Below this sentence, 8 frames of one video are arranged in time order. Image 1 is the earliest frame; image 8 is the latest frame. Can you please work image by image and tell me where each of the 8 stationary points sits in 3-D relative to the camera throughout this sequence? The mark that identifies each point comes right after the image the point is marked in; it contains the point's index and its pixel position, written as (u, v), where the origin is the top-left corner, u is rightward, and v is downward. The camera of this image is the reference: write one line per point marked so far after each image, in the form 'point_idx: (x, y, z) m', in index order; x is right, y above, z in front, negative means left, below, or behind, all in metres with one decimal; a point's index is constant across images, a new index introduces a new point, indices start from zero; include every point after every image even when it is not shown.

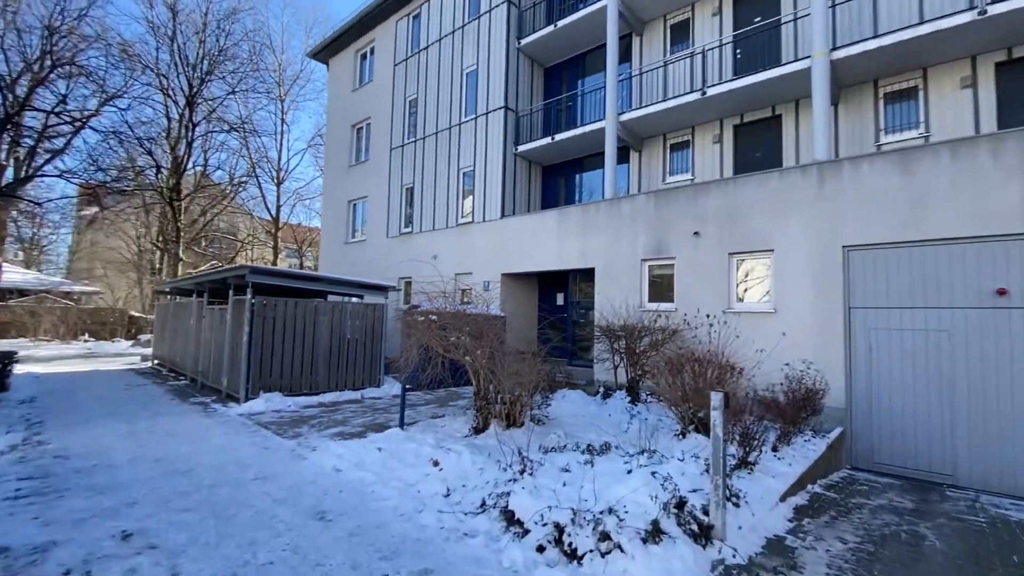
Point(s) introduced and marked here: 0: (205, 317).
0: (-7.5, -0.7, +11.6) m
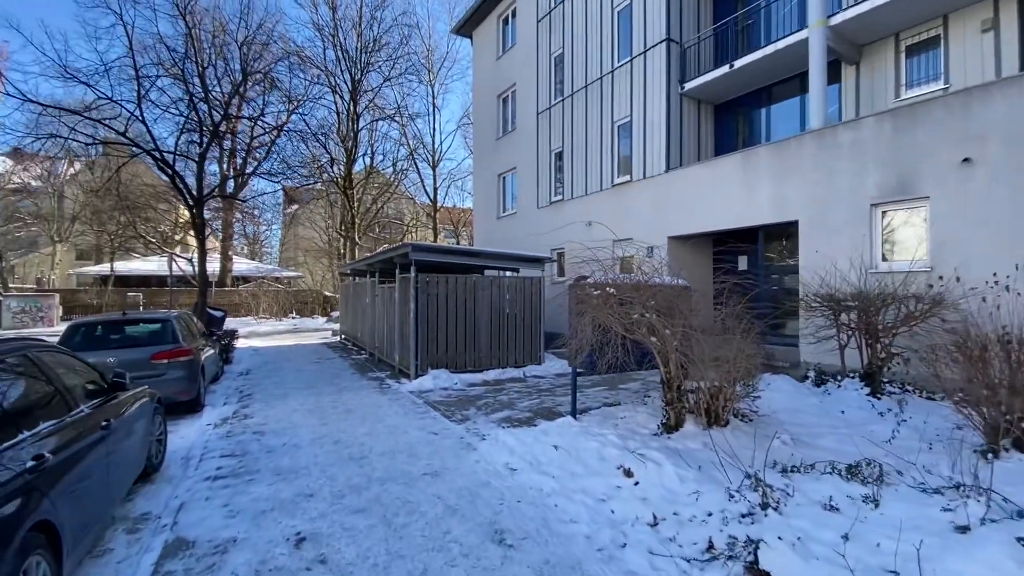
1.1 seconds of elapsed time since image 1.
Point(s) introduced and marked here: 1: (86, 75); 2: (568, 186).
0: (-3.5, -0.2, +12.2) m
1: (-9.9, +4.9, +11.0) m
2: (+1.8, +3.3, +15.5) m
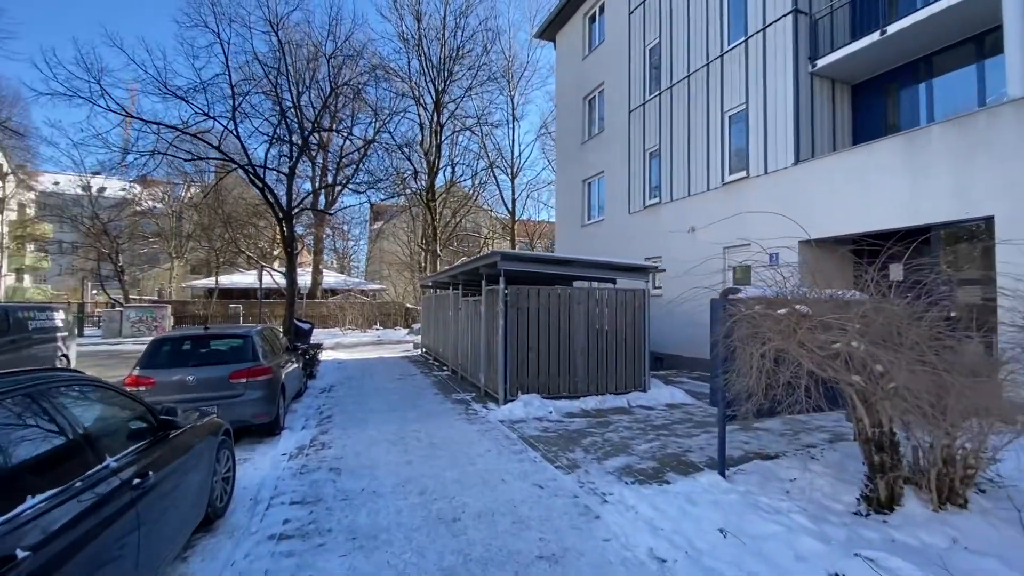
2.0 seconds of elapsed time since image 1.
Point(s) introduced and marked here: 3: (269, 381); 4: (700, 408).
0: (-1.2, -0.5, +11.4) m
1: (-7.7, +4.6, +11.3) m
2: (+4.5, +2.9, +13.9) m
3: (-3.7, -1.4, +7.2) m
4: (+3.2, -2.1, +8.1) m
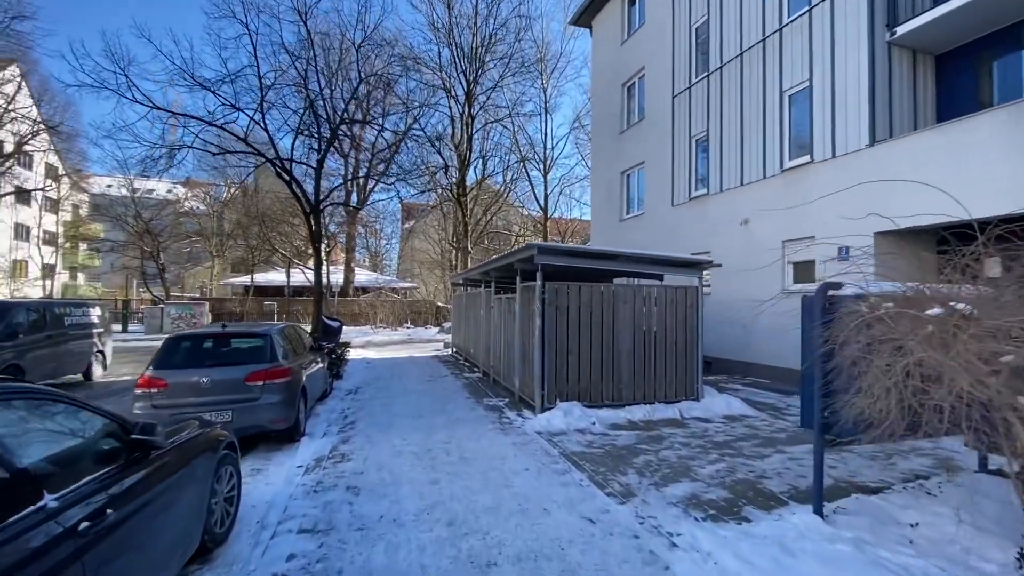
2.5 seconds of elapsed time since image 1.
0: (-0.4, -0.4, +10.7) m
1: (-6.9, +4.7, +11.0) m
2: (+5.5, +3.0, +12.9) m
3: (-3.1, -1.3, +6.7) m
4: (+3.8, -2.0, +7.2) m
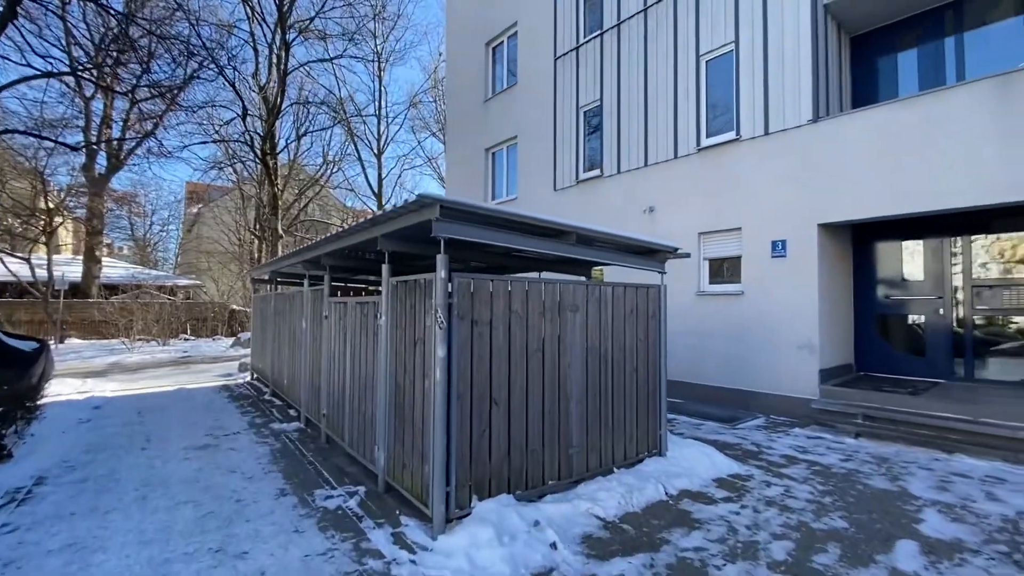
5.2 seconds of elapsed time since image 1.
0: (-2.5, -0.4, +6.5) m
1: (-8.7, +4.8, +4.5) m
2: (+2.2, +3.0, +10.7) m
3: (-3.6, -1.3, +1.8) m
4: (+2.7, -2.0, +4.8) m
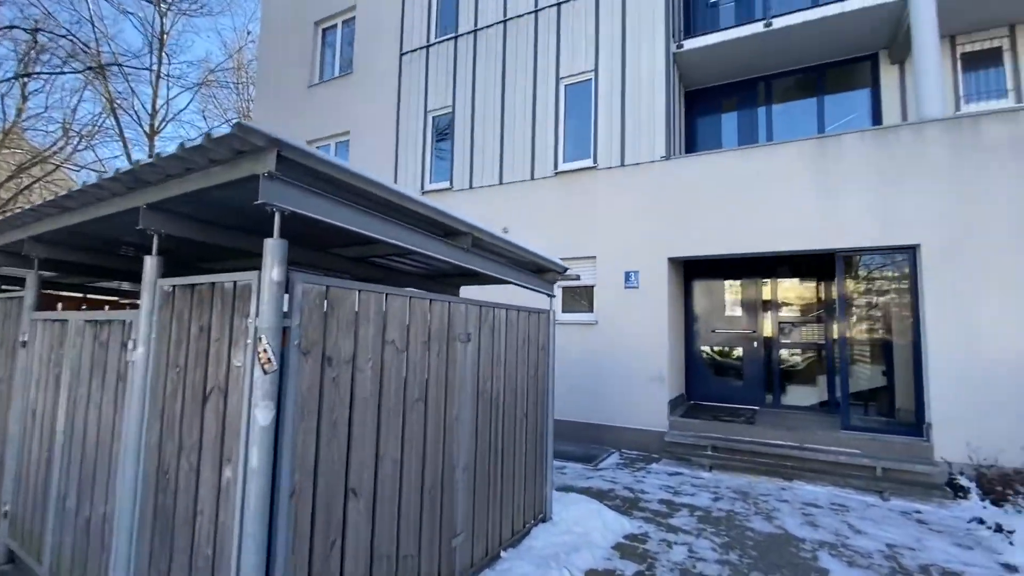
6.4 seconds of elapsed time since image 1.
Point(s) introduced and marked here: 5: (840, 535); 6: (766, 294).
0: (-4.0, -0.5, +3.9) m
1: (-8.7, +5.2, +0.1) m
2: (-1.1, +2.5, +9.8) m
3: (-3.2, -1.1, -0.9) m
4: (+1.5, -2.3, +4.1) m
5: (+3.1, -2.3, +4.5) m
6: (+4.7, -0.1, +8.7) m
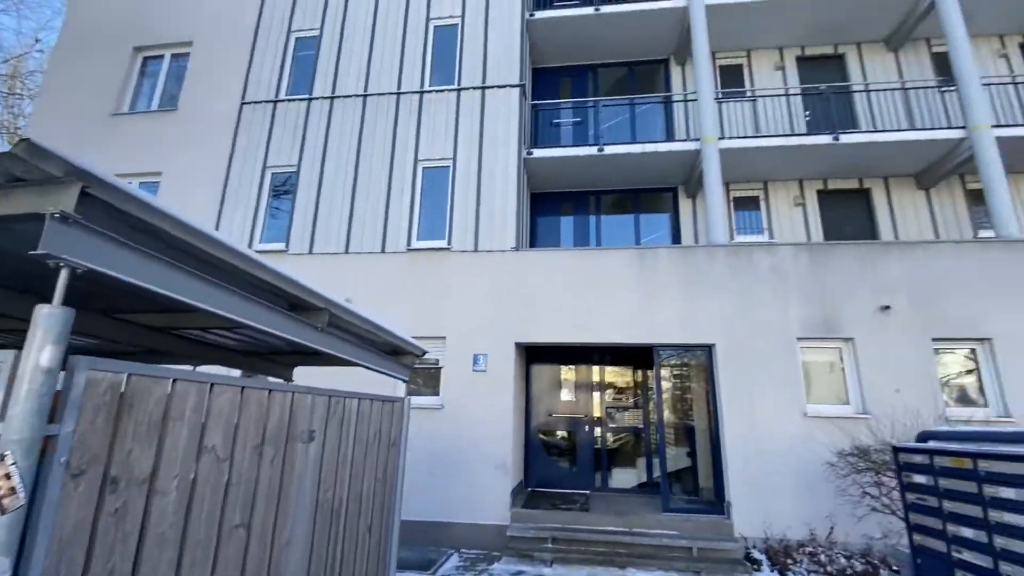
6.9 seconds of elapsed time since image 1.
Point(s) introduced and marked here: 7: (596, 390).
0: (-4.8, -0.7, +2.0) m
1: (-7.7, +5.8, -2.2) m
2: (-4.0, +1.0, +8.9) m
3: (-2.4, -0.7, -2.3) m
4: (+0.2, -3.0, +3.8) m
5: (+1.6, -3.3, +4.6) m
6: (+1.7, -1.8, +9.5) m
7: (+1.6, -2.0, +9.4) m
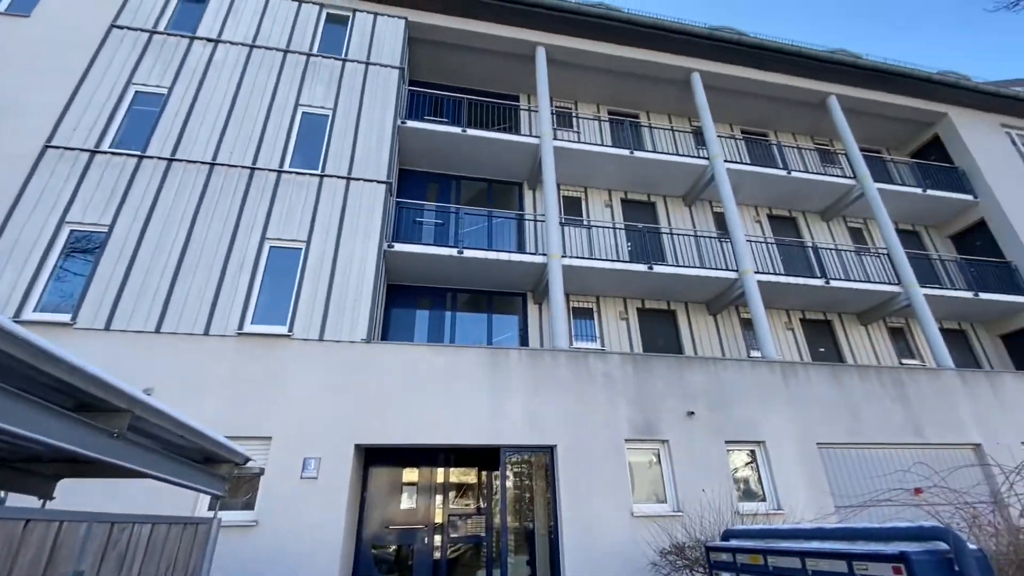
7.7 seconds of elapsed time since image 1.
0: (-5.1, -0.7, +0.4) m
1: (-6.3, +6.7, -3.1) m
2: (-6.4, -0.2, +7.4) m
3: (-1.5, -0.1, -2.9) m
4: (-1.1, -3.7, +3.0) m
5: (0.0, -4.3, +4.2) m
6: (-1.4, -3.7, +9.0) m
7: (-1.4, -3.9, +9.0) m
